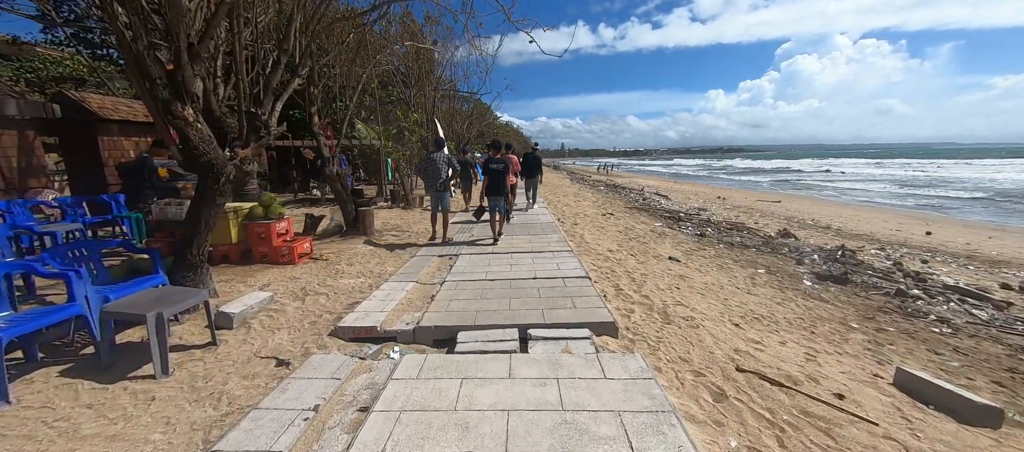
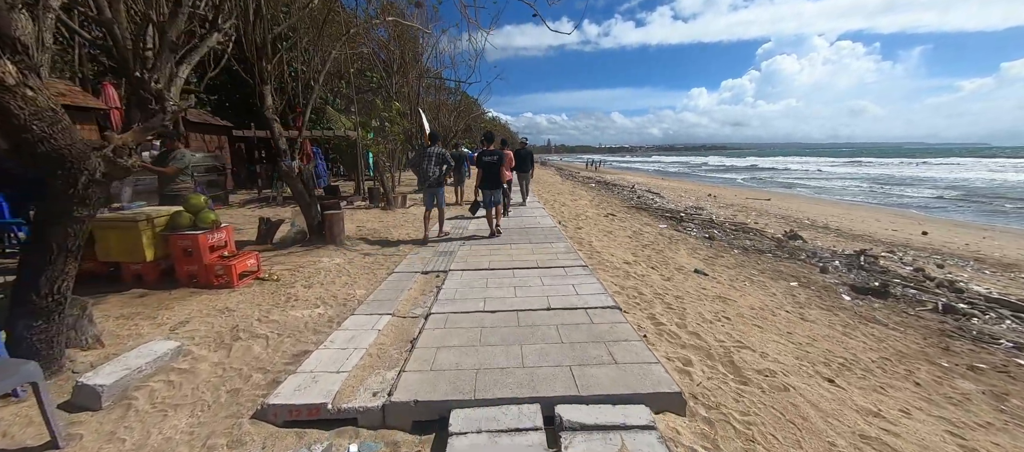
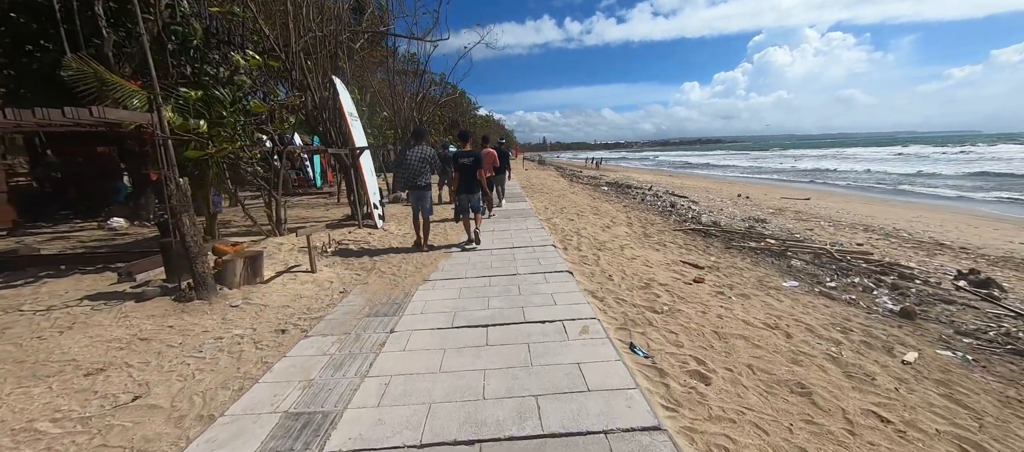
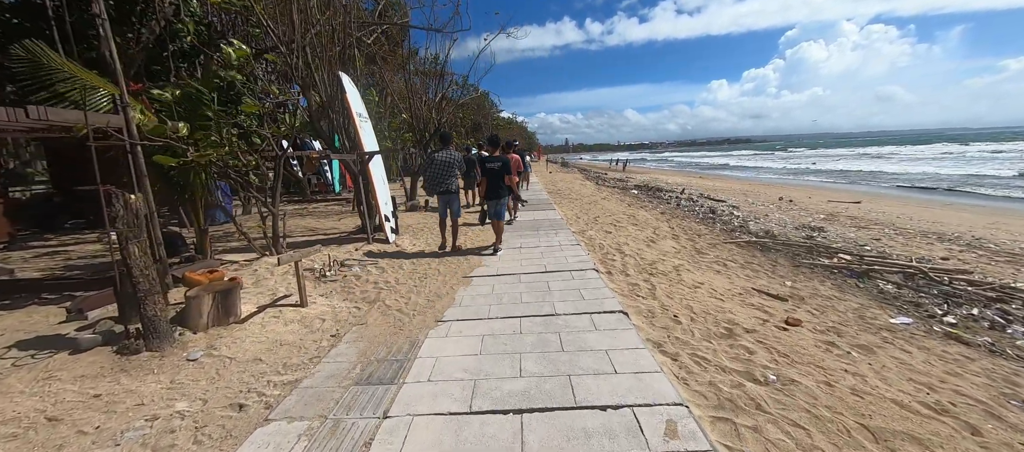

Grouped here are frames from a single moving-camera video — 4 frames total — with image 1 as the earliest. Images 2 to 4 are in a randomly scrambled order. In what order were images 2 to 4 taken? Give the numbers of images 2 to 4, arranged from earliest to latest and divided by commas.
2, 3, 4
